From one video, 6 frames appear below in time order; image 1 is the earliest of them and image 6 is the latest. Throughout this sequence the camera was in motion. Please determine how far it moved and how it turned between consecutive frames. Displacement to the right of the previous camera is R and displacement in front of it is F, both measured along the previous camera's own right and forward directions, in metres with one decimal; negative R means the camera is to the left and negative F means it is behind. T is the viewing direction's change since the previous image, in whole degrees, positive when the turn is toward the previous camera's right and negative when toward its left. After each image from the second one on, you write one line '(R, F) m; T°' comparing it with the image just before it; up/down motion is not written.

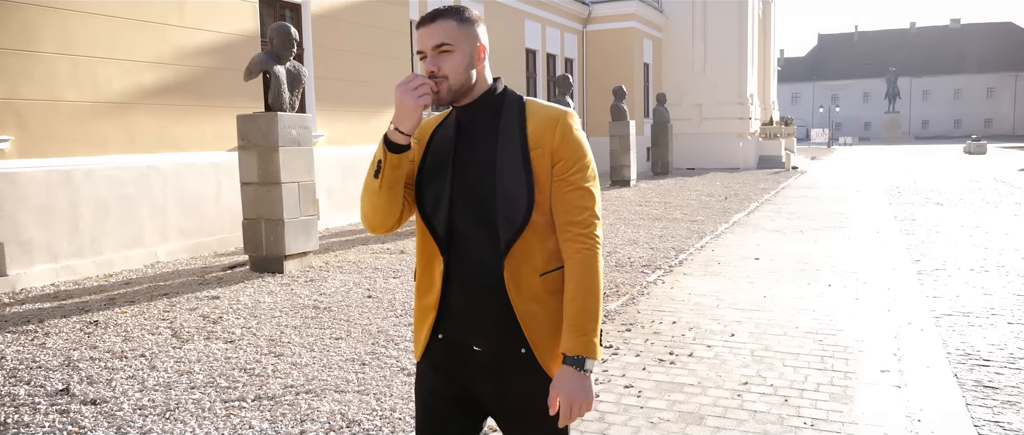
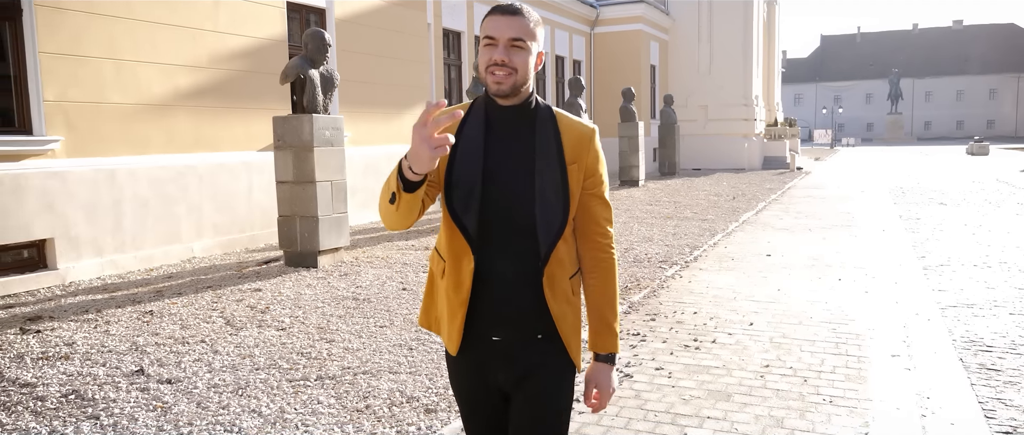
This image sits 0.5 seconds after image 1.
(-0.2, -0.3) m; 0°
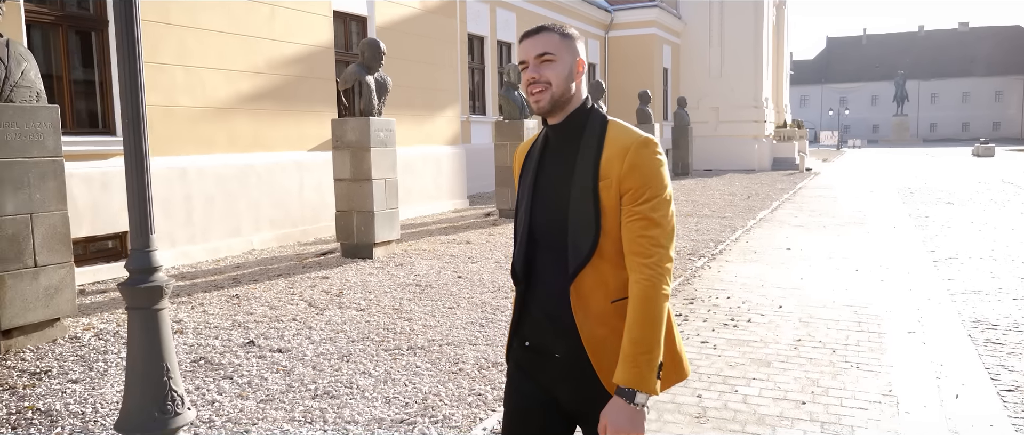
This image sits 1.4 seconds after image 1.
(-0.4, -0.6) m; 0°
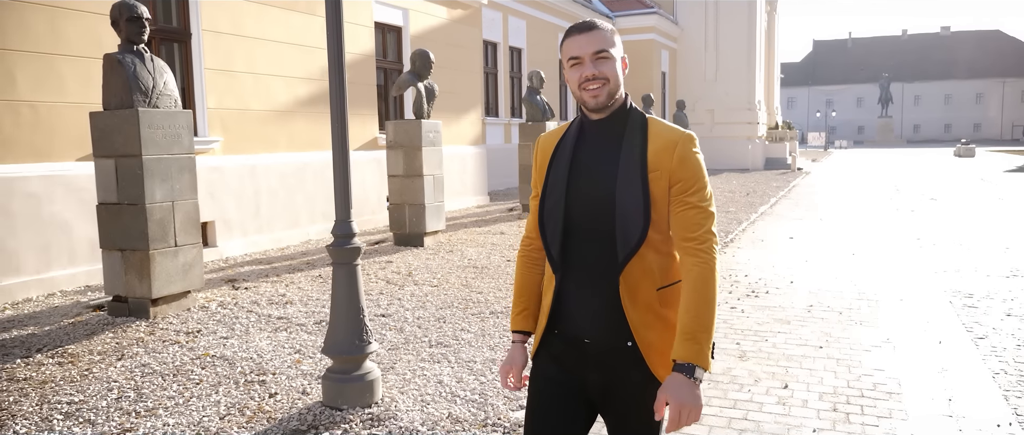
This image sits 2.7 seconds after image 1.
(-0.6, -1.0) m; +1°
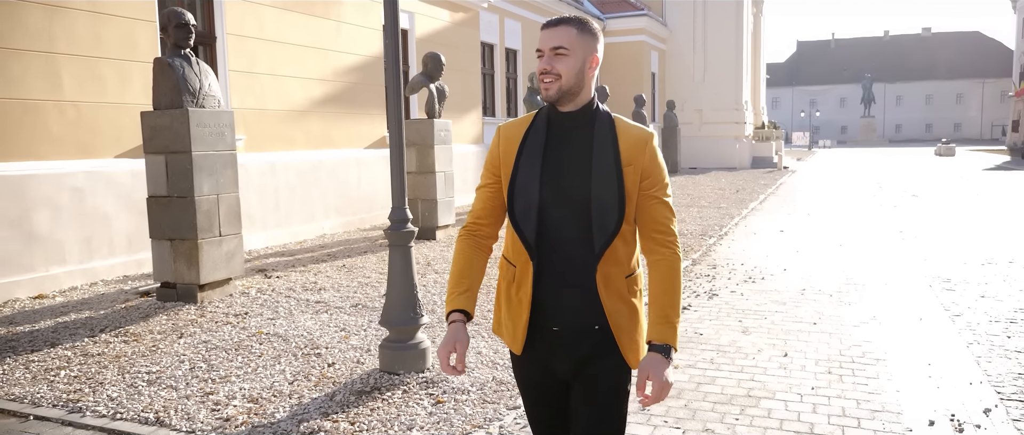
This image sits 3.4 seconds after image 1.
(-0.3, -0.5) m; +1°
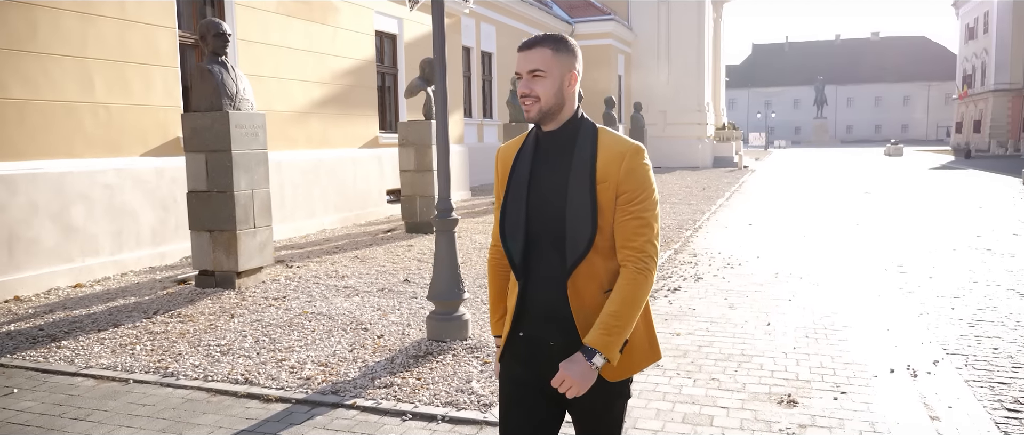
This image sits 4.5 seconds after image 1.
(-0.5, -0.7) m; +3°
